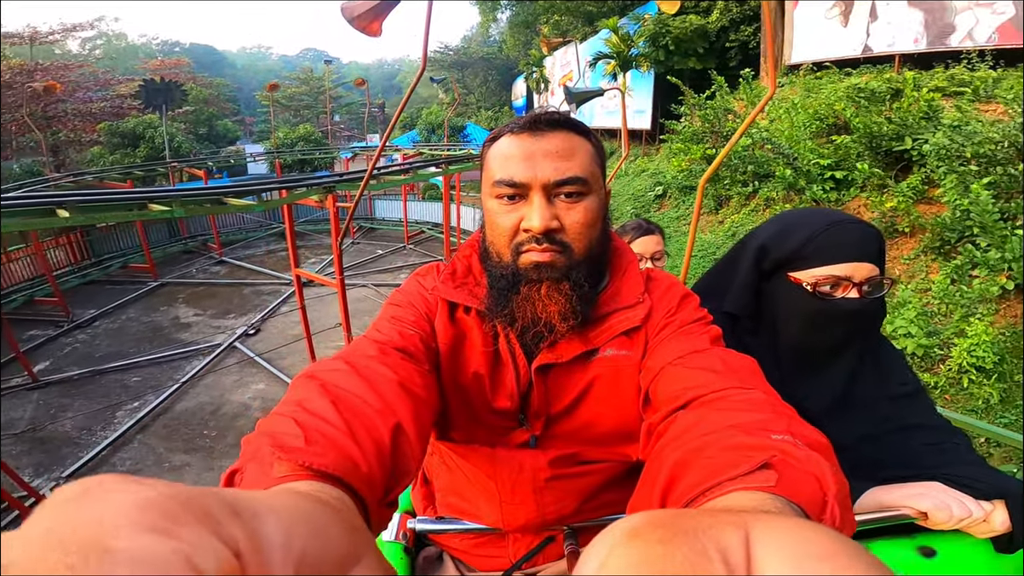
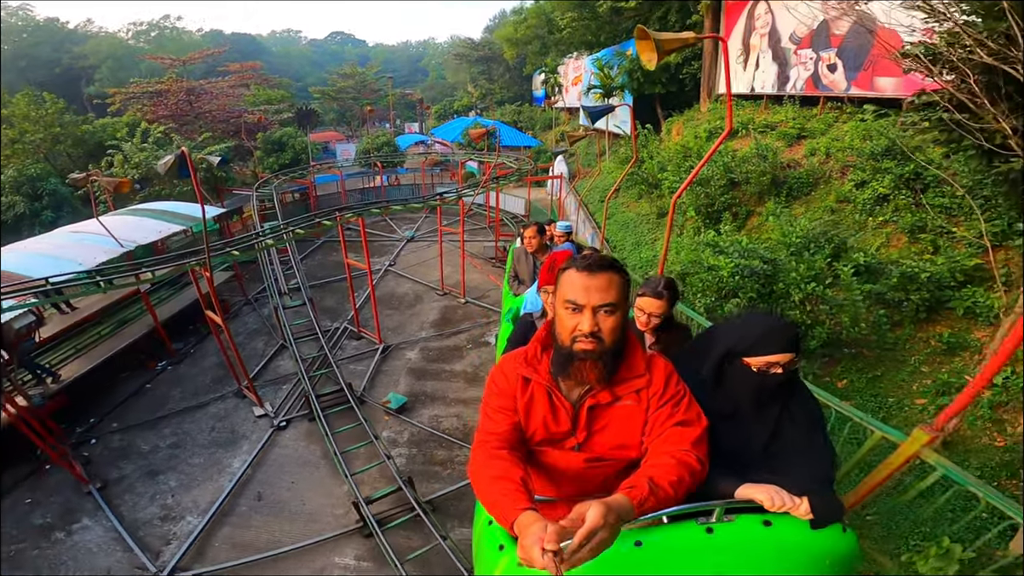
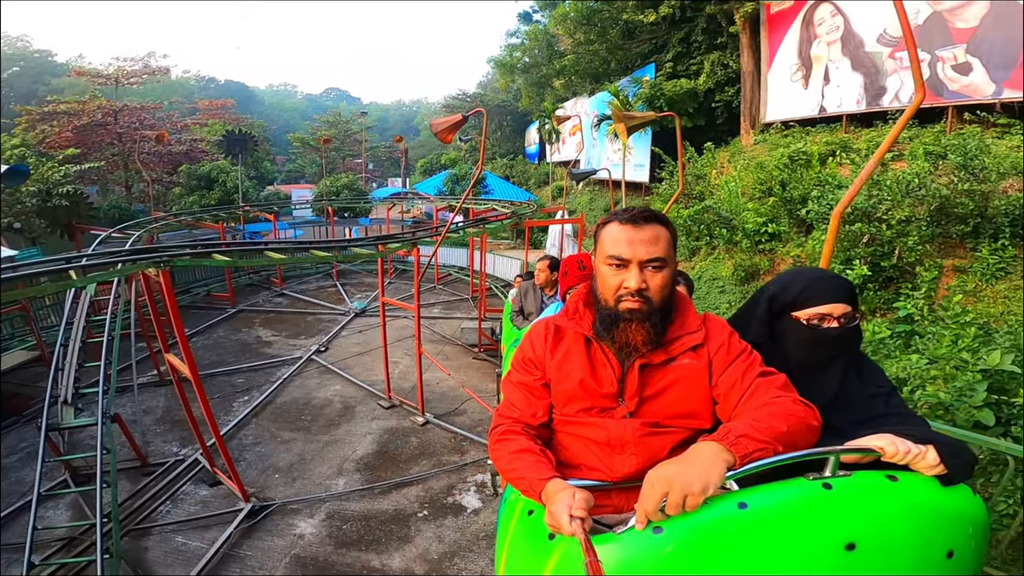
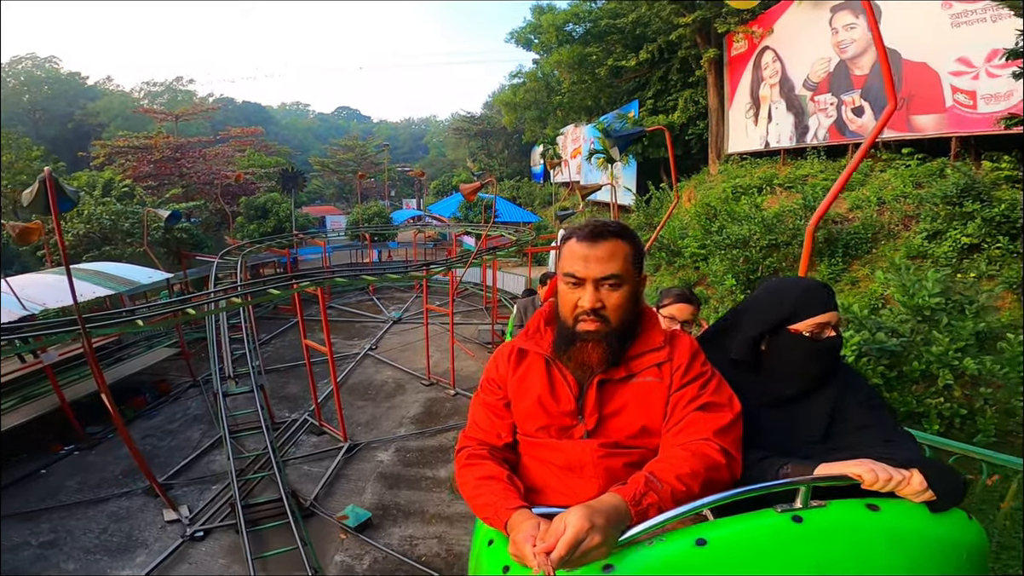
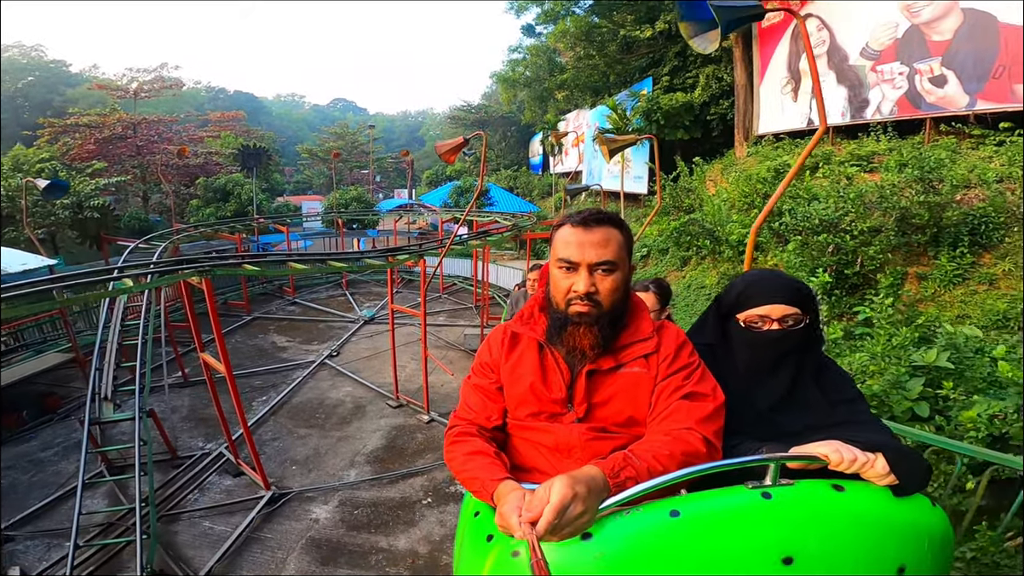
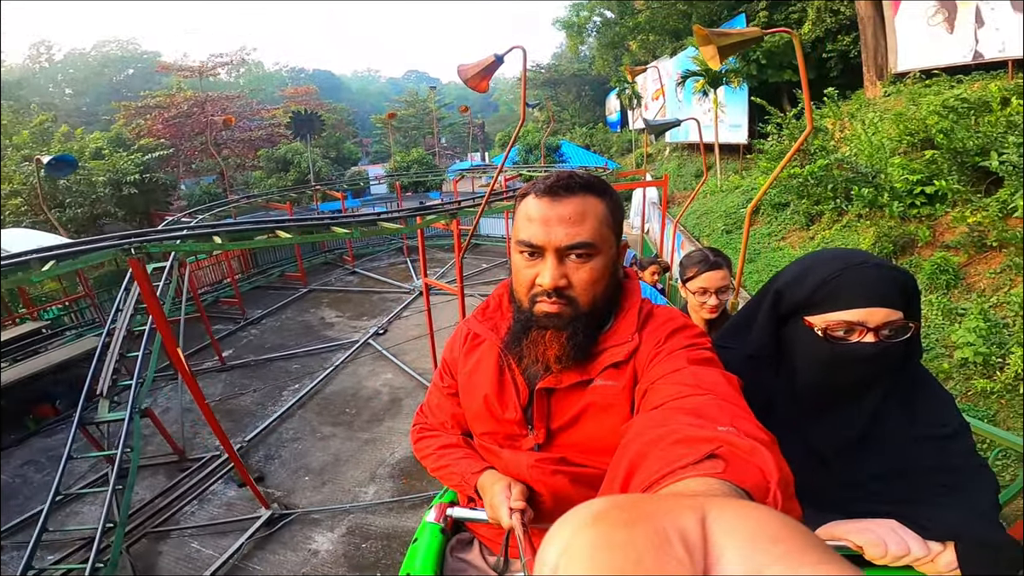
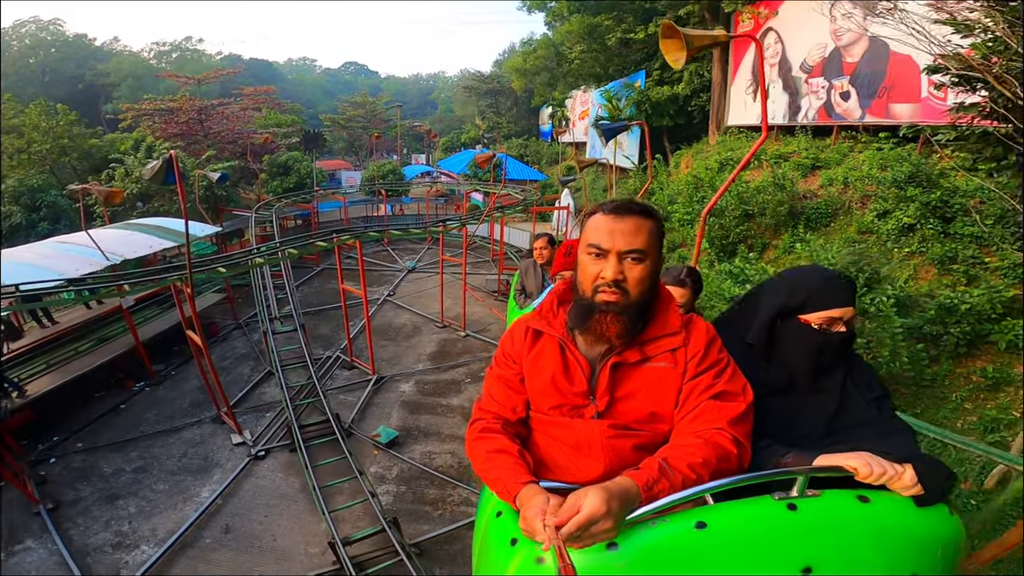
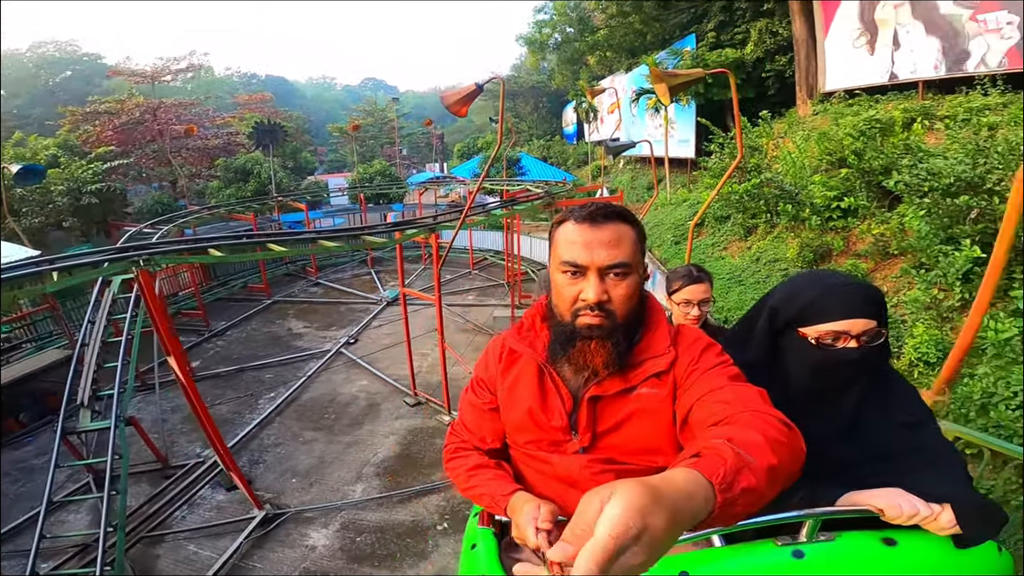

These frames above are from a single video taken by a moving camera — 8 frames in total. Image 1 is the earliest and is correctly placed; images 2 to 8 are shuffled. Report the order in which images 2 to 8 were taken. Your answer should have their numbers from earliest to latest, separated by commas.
6, 8, 3, 5, 4, 7, 2
